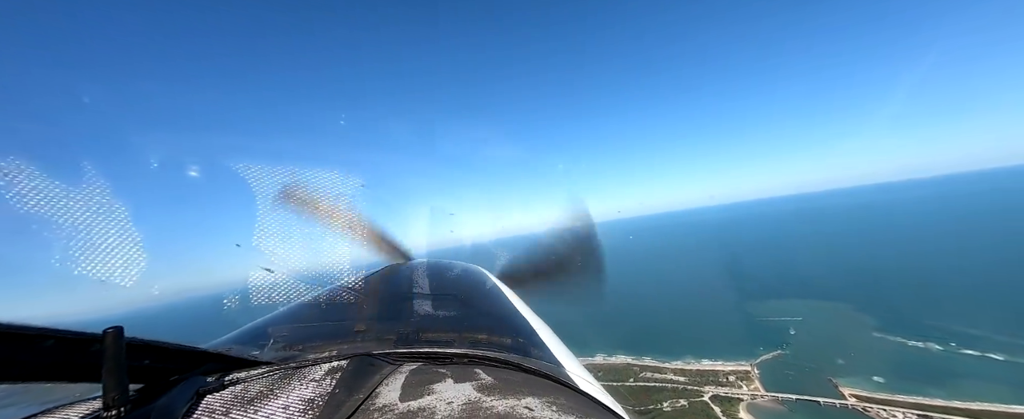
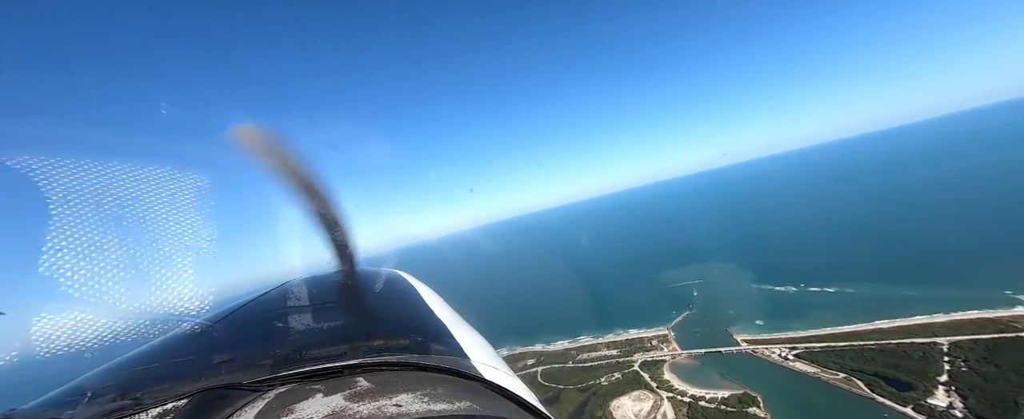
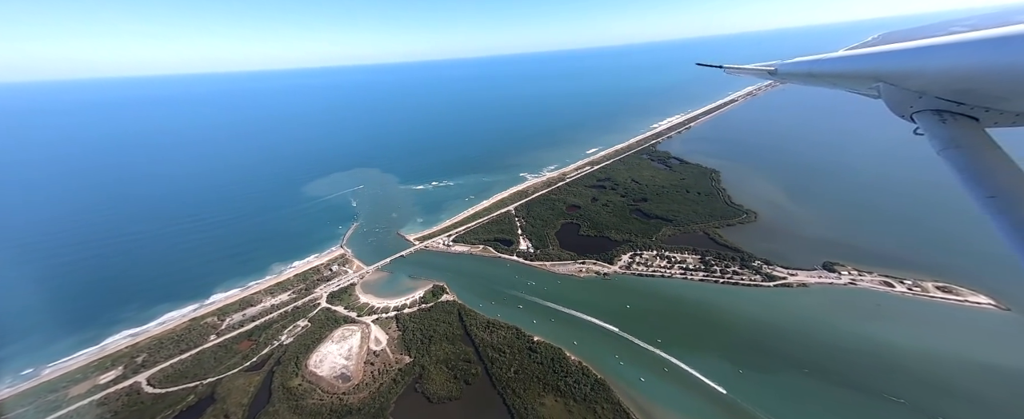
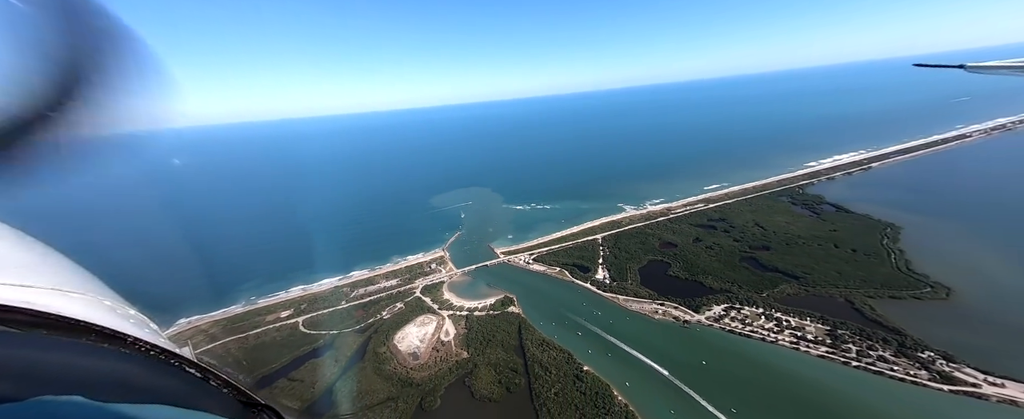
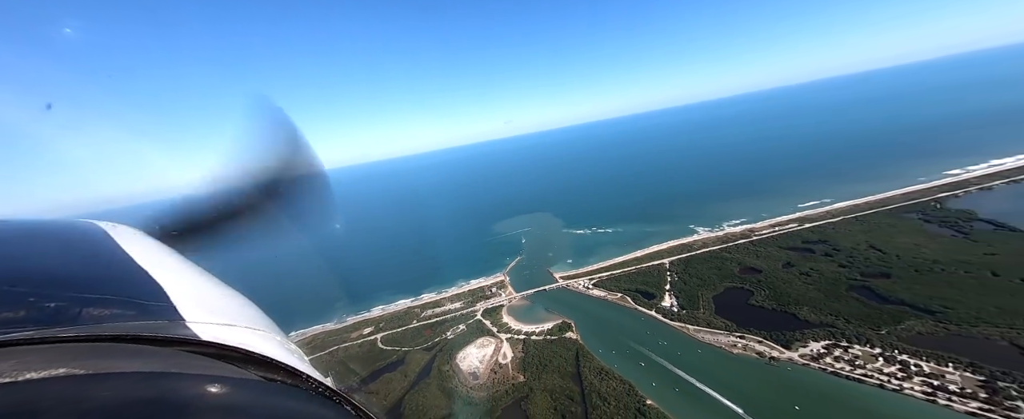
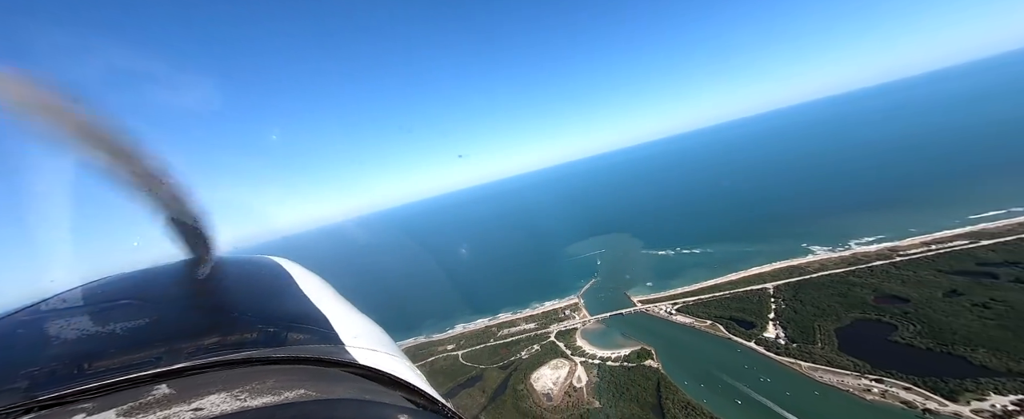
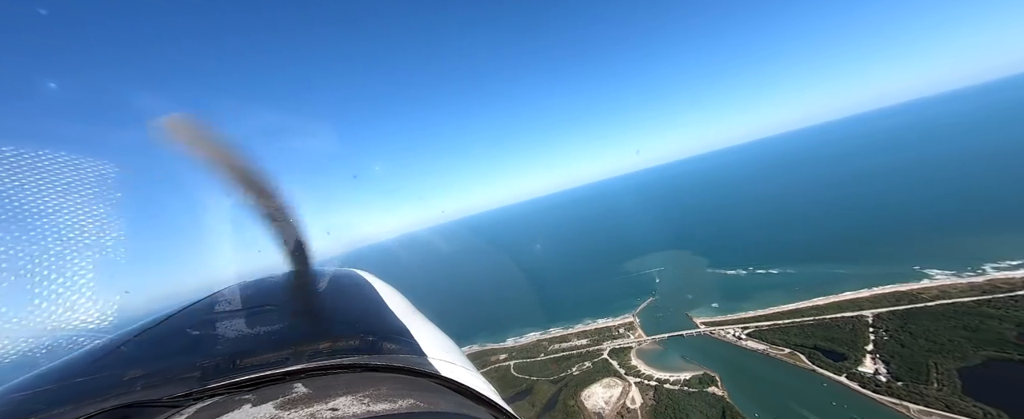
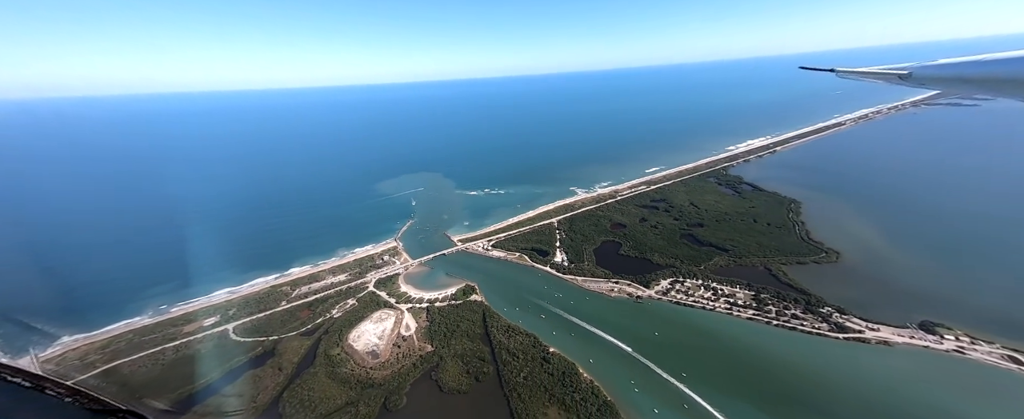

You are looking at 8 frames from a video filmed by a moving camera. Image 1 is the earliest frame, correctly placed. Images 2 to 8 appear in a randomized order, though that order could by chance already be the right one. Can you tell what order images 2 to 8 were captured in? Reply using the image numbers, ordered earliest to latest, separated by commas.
2, 7, 6, 5, 4, 8, 3
